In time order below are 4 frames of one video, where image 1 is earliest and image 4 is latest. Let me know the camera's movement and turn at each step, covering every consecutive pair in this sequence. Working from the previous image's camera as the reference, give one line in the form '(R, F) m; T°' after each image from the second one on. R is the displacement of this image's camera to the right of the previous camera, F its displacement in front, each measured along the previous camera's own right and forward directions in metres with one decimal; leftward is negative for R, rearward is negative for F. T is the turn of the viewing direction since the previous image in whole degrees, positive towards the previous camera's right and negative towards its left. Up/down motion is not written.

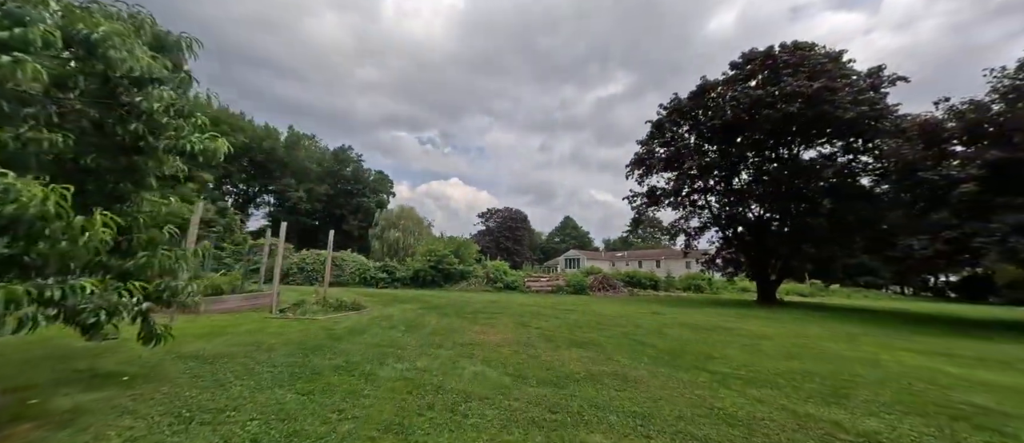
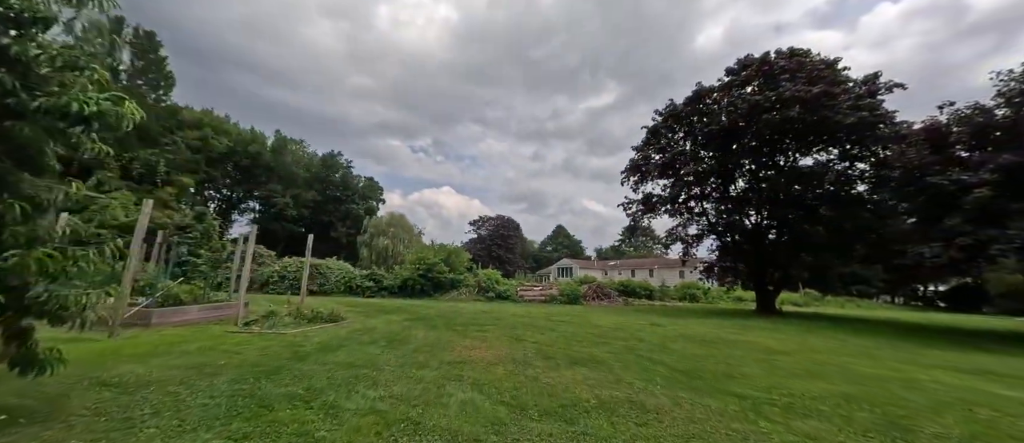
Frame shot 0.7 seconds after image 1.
(0.0, +0.6) m; +1°
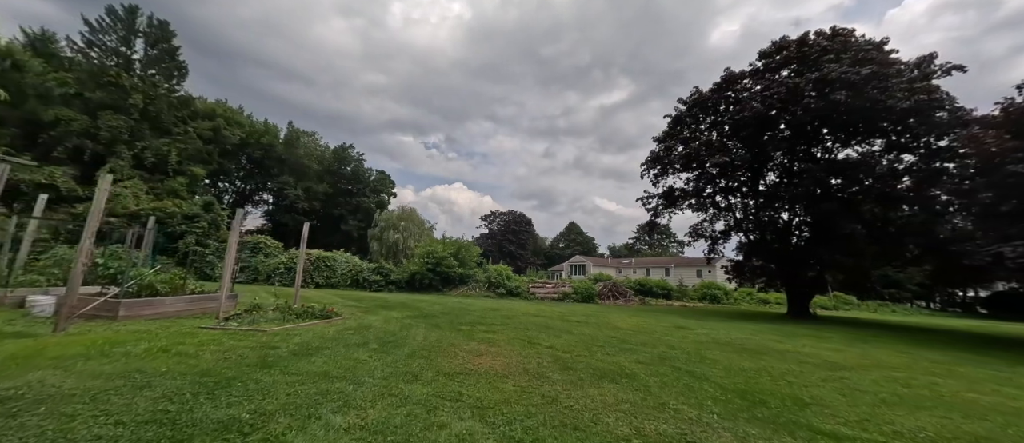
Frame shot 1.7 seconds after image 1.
(0.0, +0.8) m; -2°
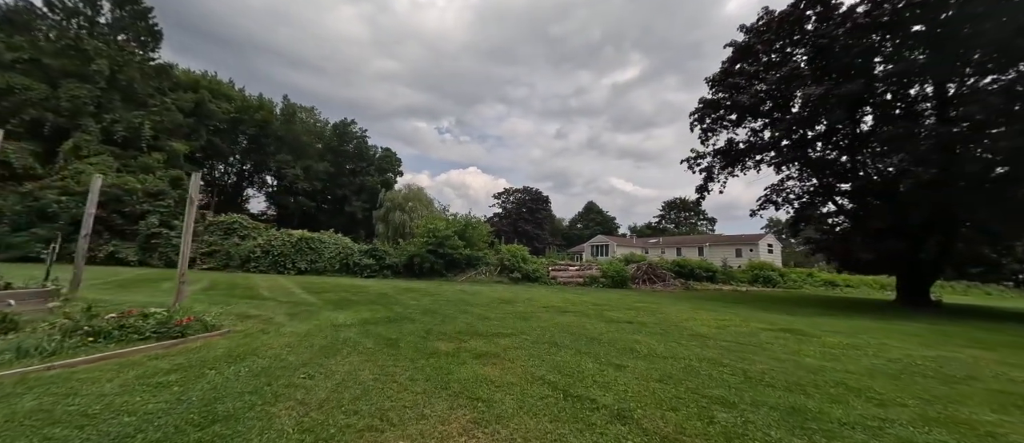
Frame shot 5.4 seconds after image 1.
(0.0, +3.2) m; -2°
